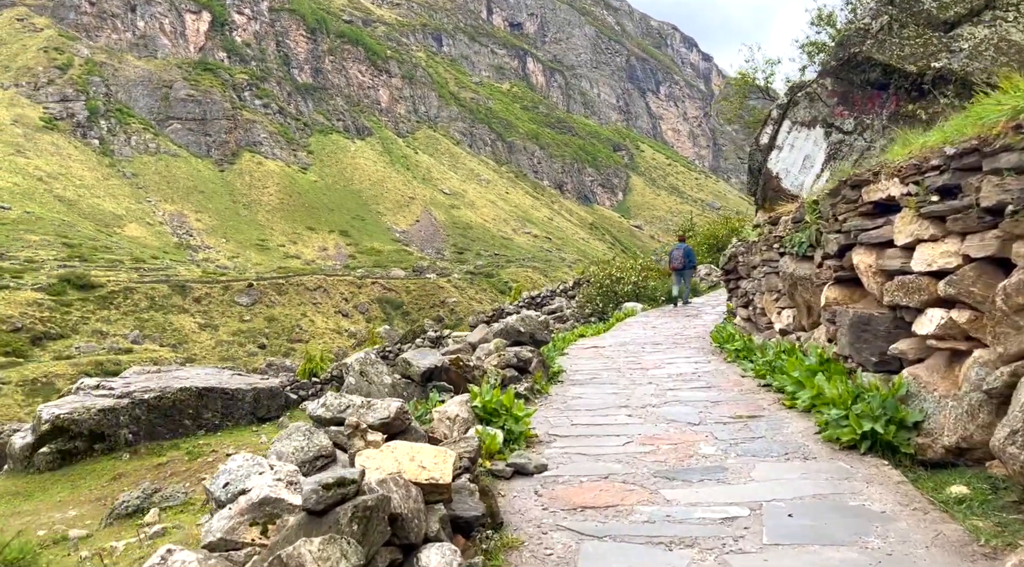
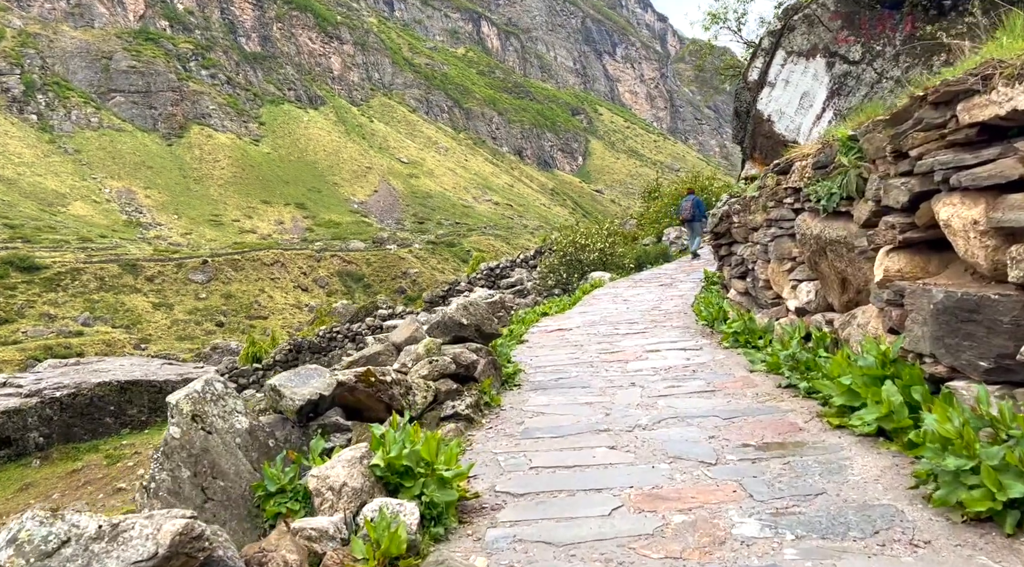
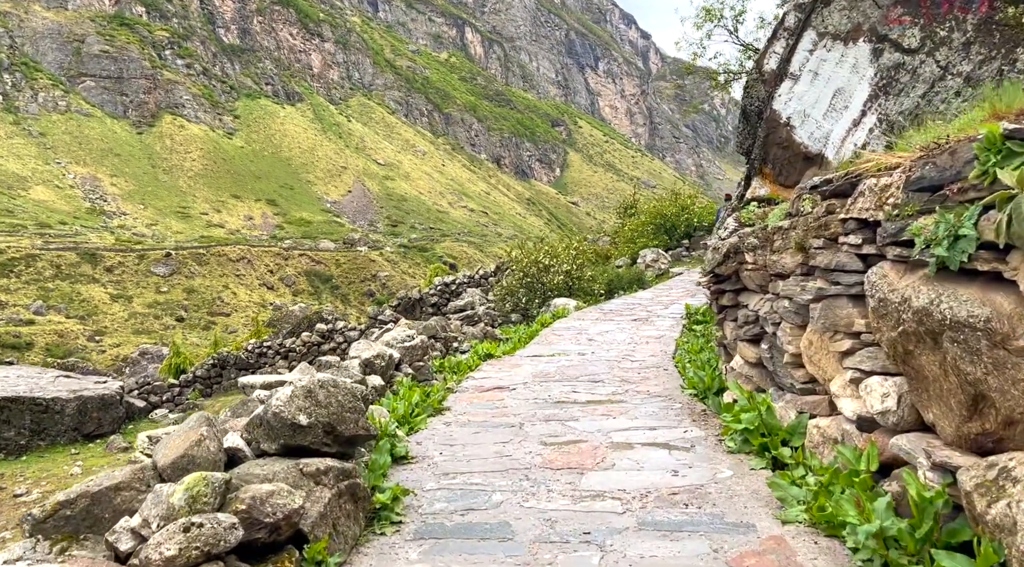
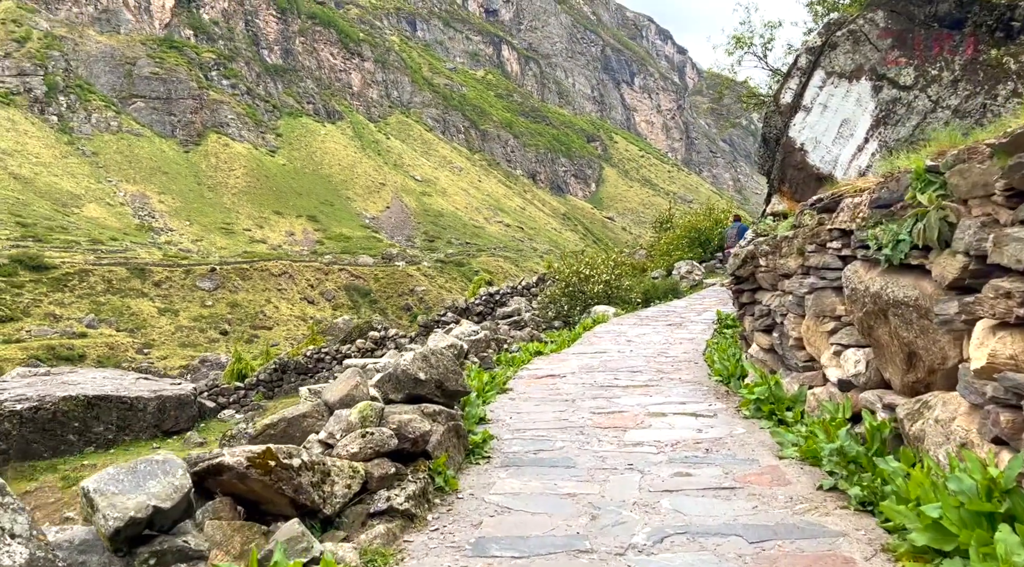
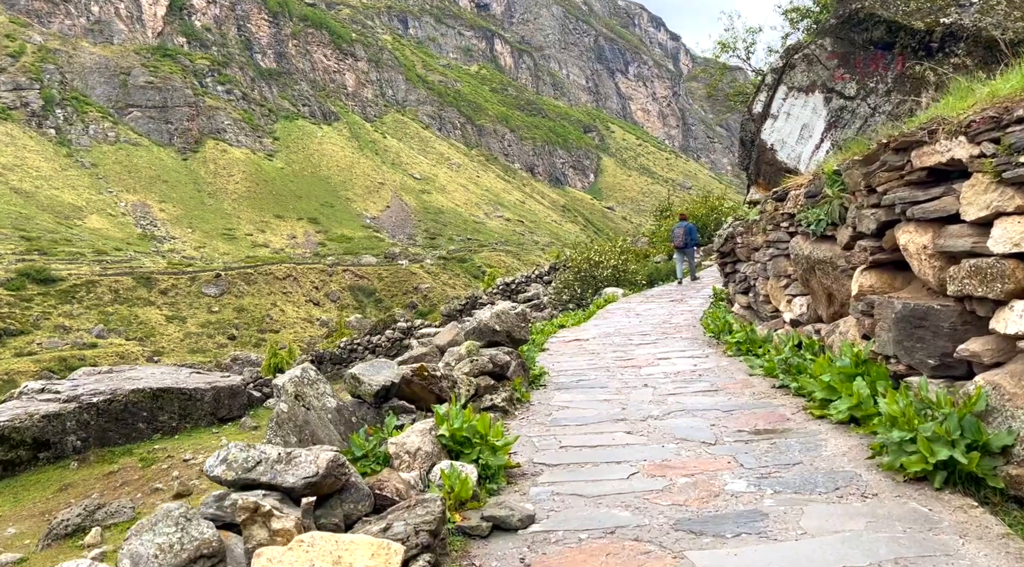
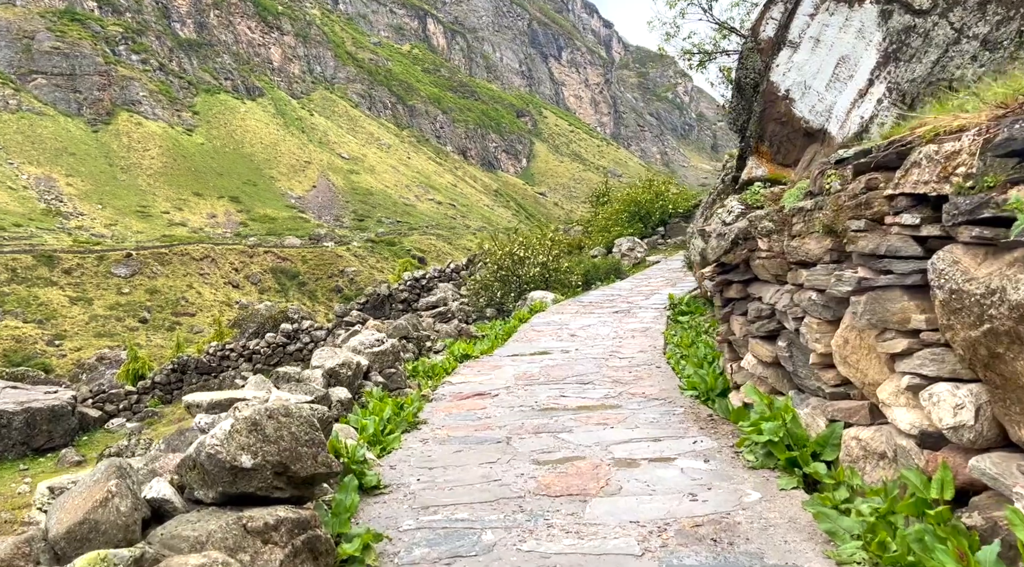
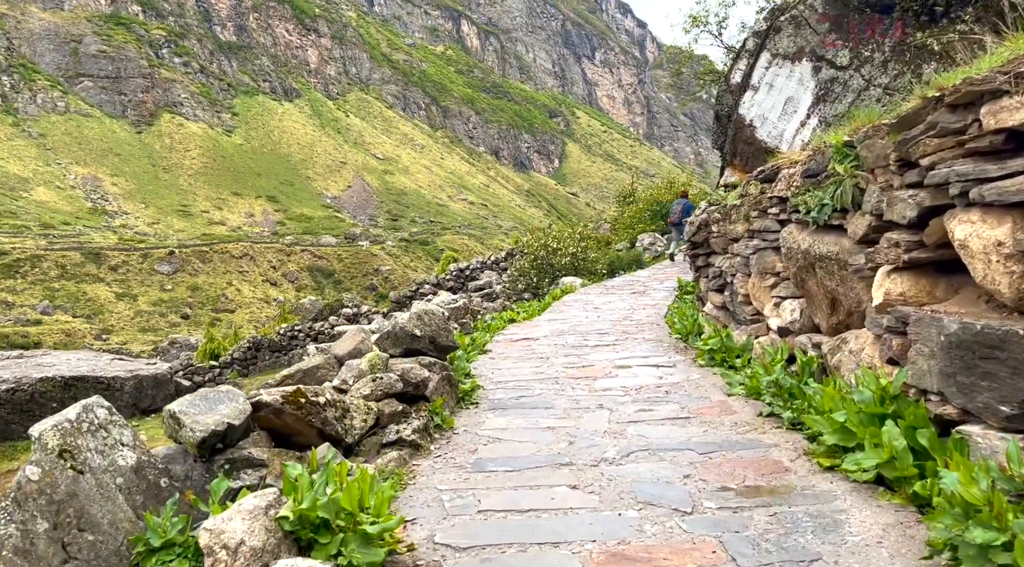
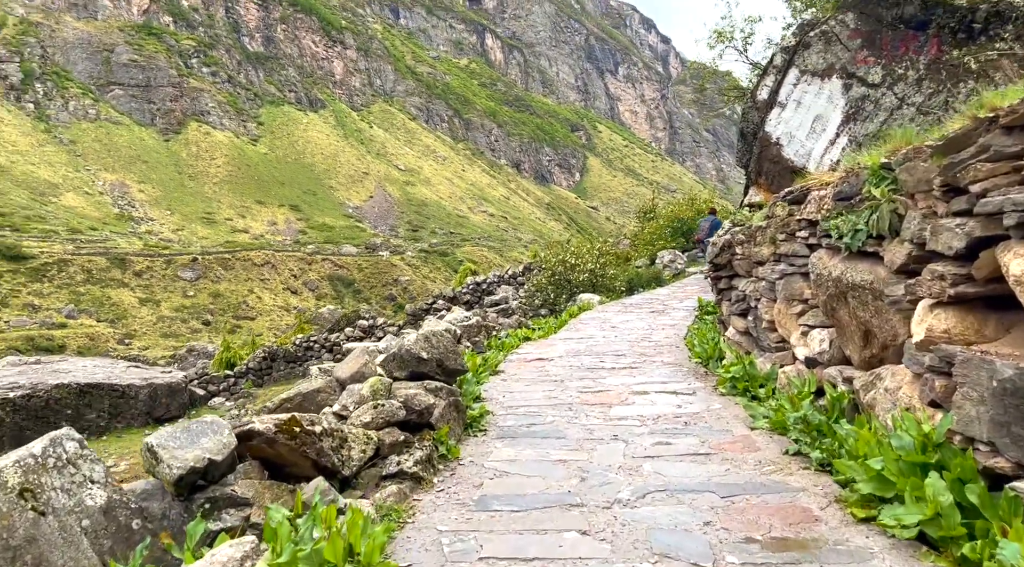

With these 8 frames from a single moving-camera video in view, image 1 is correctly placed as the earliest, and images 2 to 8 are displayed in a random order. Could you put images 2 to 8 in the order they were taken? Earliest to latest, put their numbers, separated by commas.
5, 2, 7, 8, 4, 3, 6
